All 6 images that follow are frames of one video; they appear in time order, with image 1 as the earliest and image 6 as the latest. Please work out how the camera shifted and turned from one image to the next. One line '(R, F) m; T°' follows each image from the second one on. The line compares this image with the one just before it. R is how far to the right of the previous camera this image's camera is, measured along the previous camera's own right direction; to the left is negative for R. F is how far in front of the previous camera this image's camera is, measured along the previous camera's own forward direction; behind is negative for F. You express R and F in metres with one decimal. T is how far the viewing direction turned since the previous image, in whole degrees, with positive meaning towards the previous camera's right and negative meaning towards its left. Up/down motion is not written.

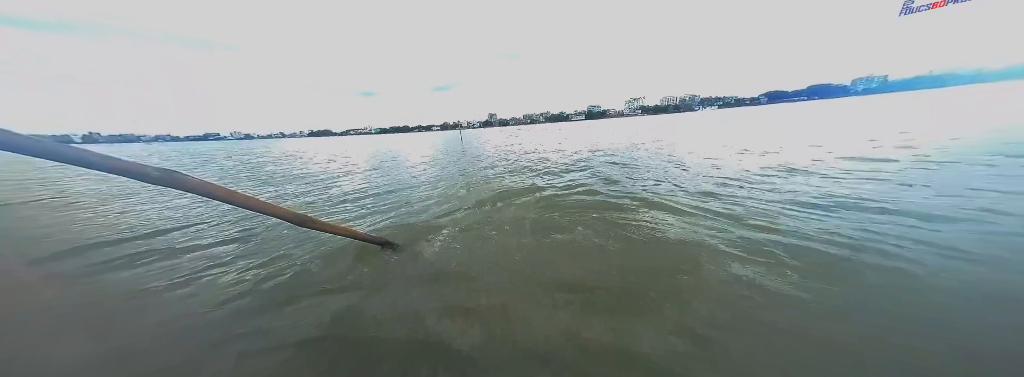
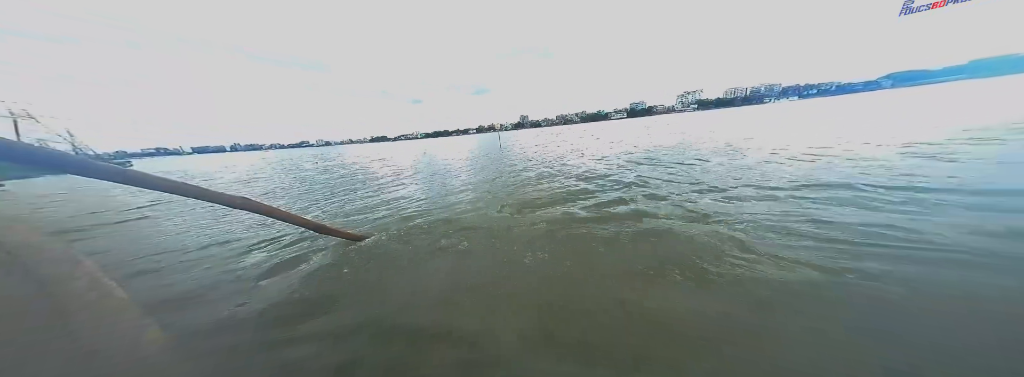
(-0.3, +0.3) m; -7°
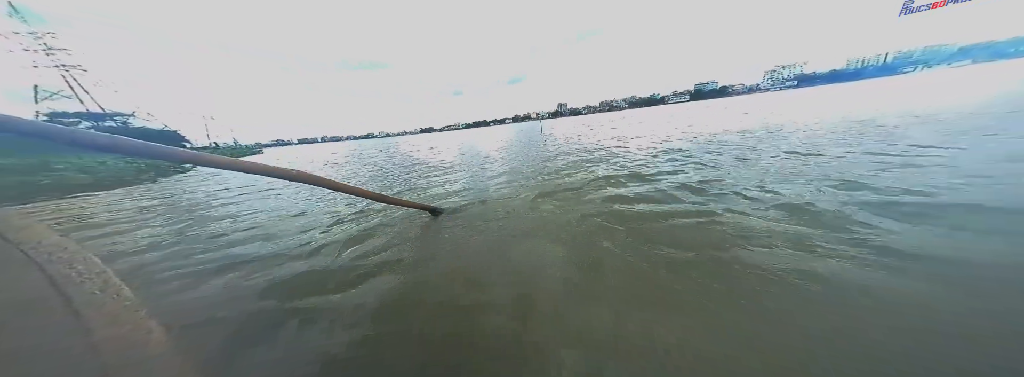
(+0.2, +0.5) m; -10°
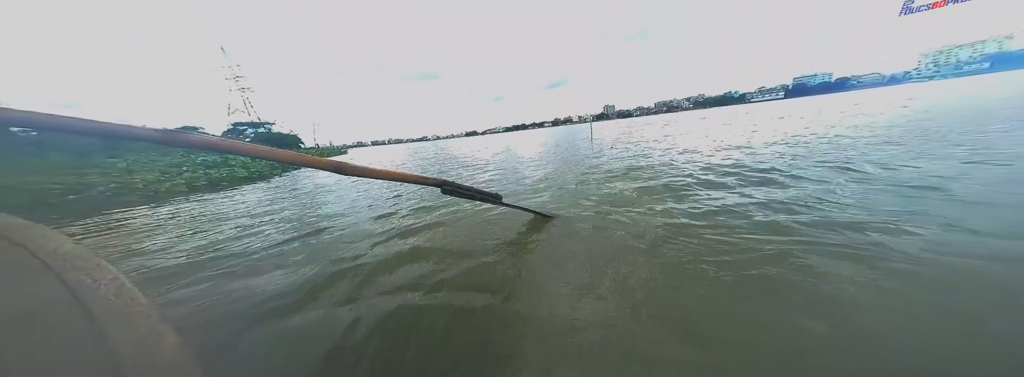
(0.0, +0.6) m; -10°
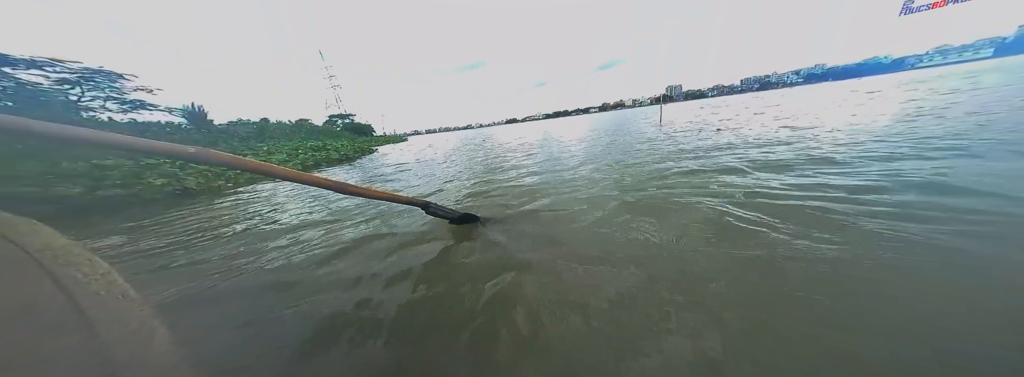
(+0.1, +0.8) m; -11°
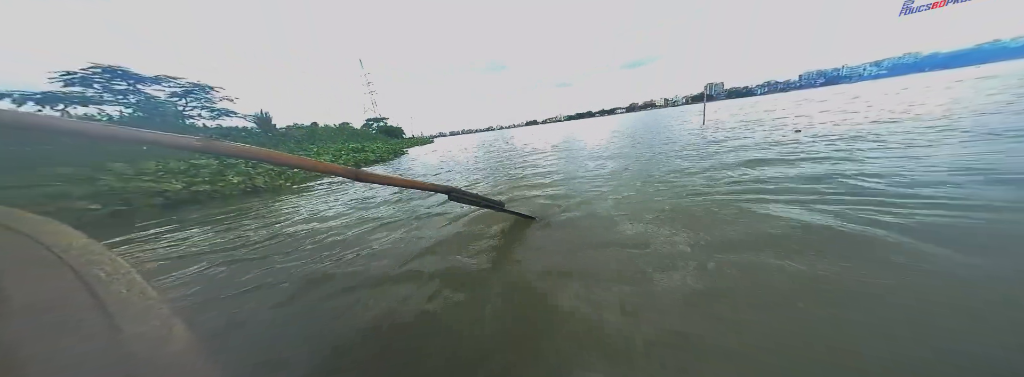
(+0.1, +0.3) m; -6°
